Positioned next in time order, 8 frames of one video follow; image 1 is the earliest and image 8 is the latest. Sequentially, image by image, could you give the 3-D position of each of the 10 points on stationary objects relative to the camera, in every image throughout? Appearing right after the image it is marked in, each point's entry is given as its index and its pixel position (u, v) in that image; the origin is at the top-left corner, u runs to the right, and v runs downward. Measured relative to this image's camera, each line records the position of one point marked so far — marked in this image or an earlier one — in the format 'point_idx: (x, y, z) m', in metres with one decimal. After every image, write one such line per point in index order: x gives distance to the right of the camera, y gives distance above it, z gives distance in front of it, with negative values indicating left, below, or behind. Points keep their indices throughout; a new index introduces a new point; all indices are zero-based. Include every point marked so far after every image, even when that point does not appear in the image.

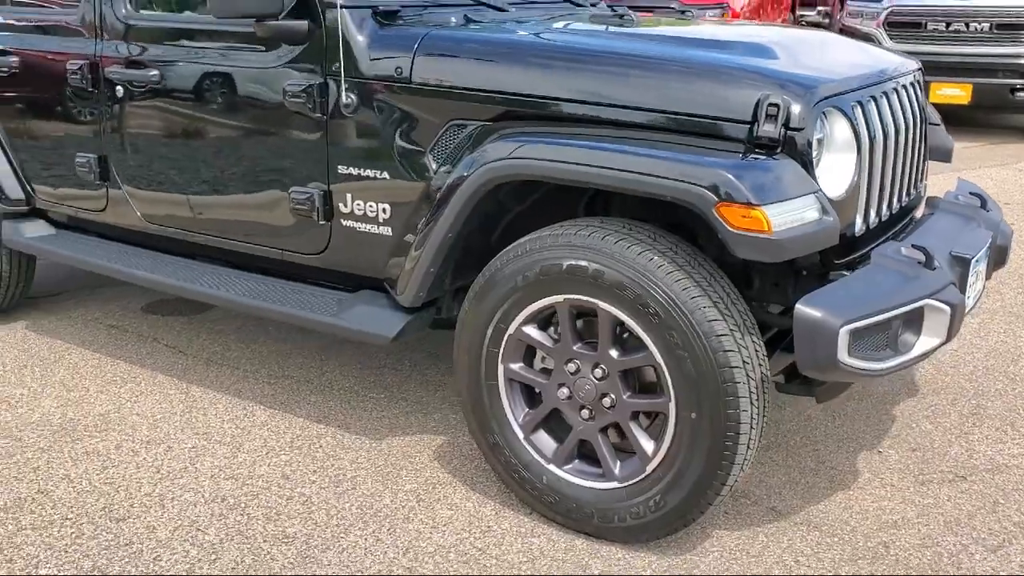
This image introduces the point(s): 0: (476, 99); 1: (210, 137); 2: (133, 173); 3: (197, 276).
0: (-0.1, +0.5, +2.7) m
1: (-1.0, +0.5, +3.2) m
2: (-1.3, +0.4, +3.5) m
3: (-1.0, 0.0, +3.4) m
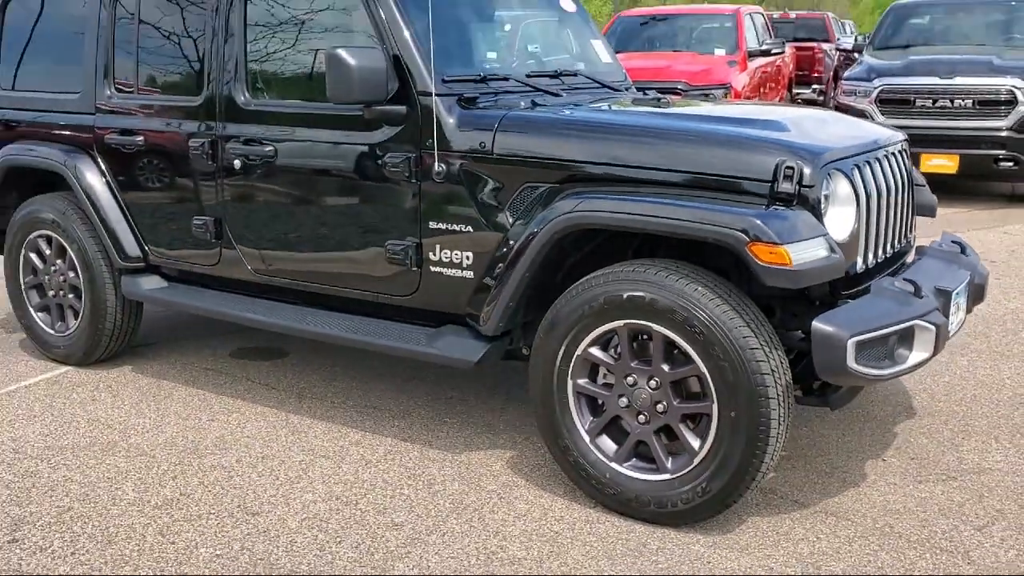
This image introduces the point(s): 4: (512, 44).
0: (+0.1, +0.4, +3.4) m
1: (-0.7, +0.3, +3.9) m
2: (-1.1, +0.2, +4.1) m
3: (-0.8, -0.1, +4.0) m
4: (0.0, +1.0, +4.0) m
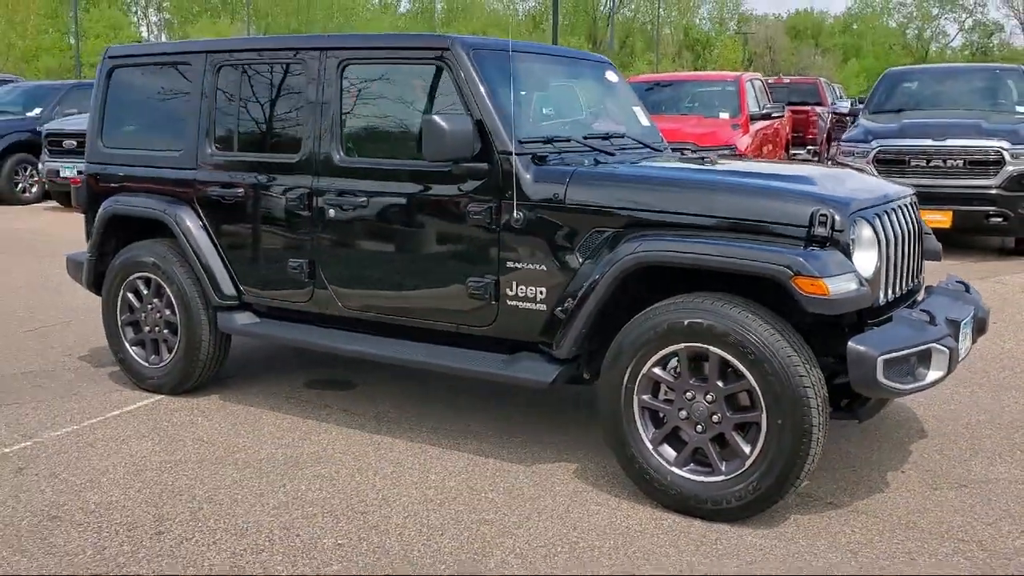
0: (+0.4, +0.3, +3.9) m
1: (-0.5, +0.2, +4.4) m
2: (-0.8, +0.1, +4.7) m
3: (-0.5, -0.3, +4.5) m
4: (+0.2, +0.8, +4.6) m
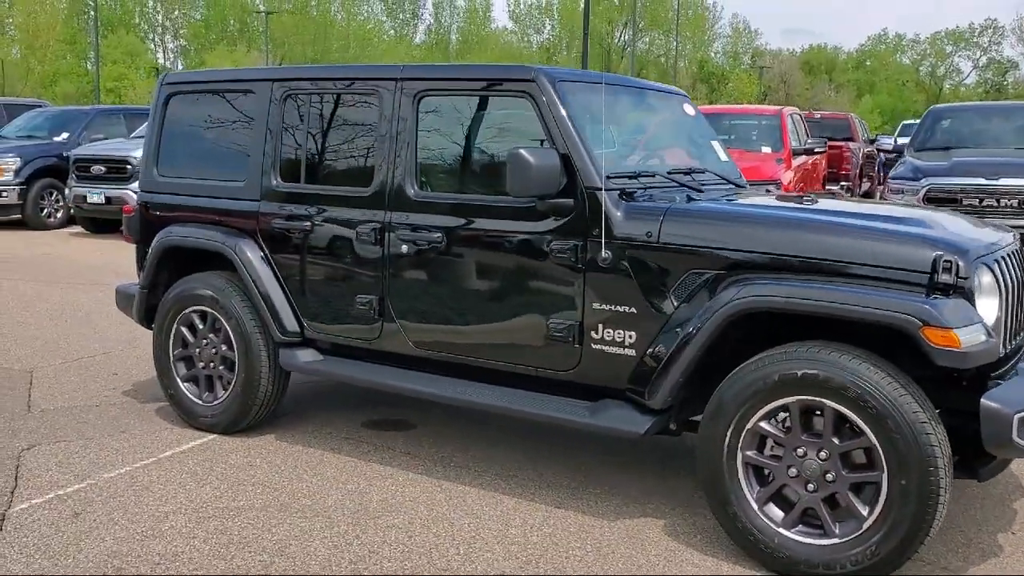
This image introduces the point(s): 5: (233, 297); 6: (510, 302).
0: (+0.7, +0.1, +3.7) m
1: (-0.1, 0.0, +4.2) m
2: (-0.5, -0.1, +4.5) m
3: (-0.2, -0.4, +4.3) m
4: (+0.6, +0.6, +4.4) m
5: (-1.4, 0.0, +5.0) m
6: (0.0, -0.1, +4.2) m
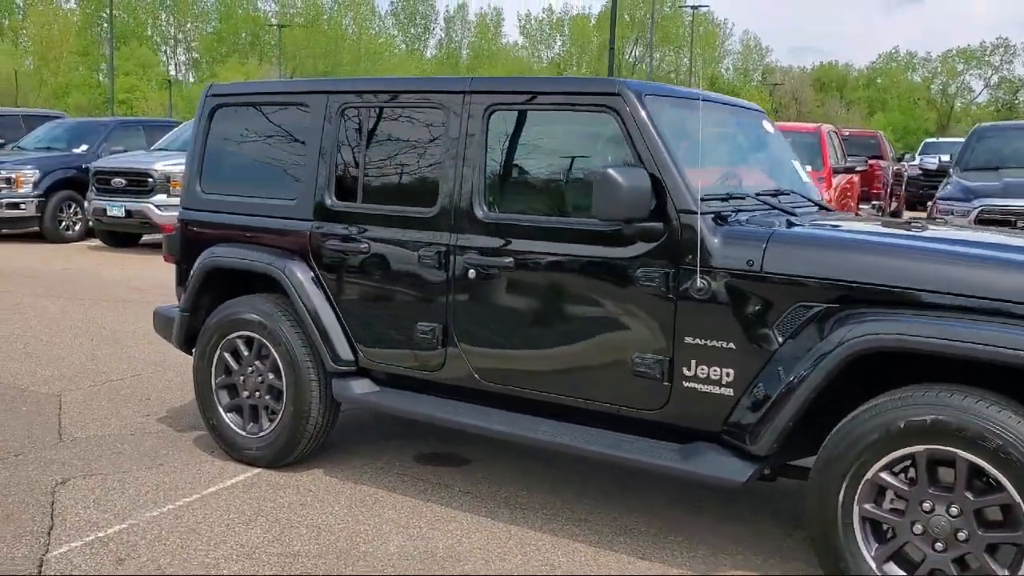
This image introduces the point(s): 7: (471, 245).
0: (+1.1, 0.0, +3.4) m
1: (+0.2, -0.1, +3.9) m
2: (-0.1, -0.2, +4.2) m
3: (+0.1, -0.6, +4.0) m
4: (+0.9, +0.5, +4.1) m
5: (-1.1, -0.2, +4.7) m
6: (+0.3, -0.2, +3.9) m
7: (-0.2, +0.2, +4.2) m
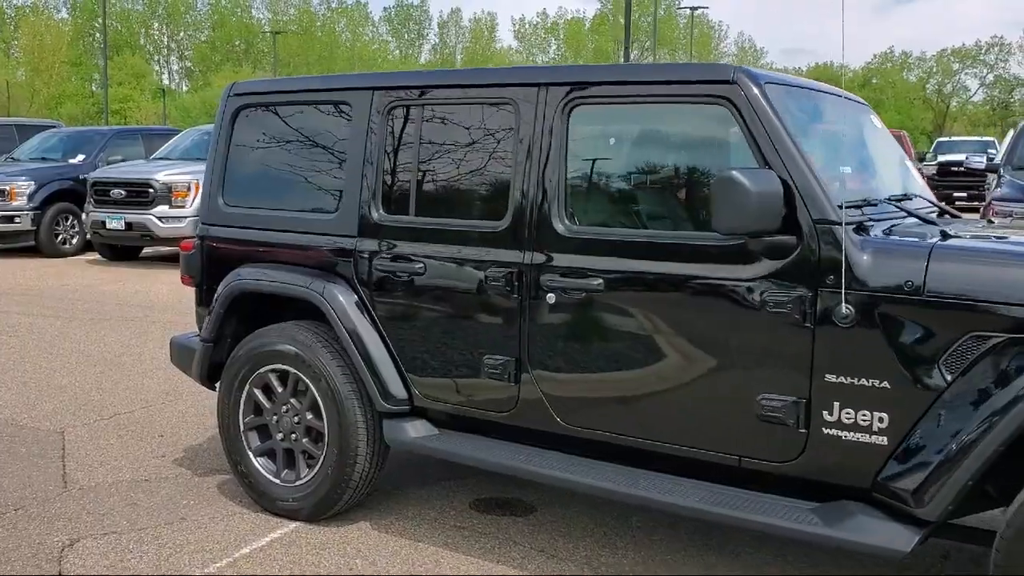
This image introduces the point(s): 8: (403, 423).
0: (+1.4, -0.1, +2.8) m
1: (+0.5, -0.2, +3.3) m
2: (+0.2, -0.3, +3.5) m
3: (+0.4, -0.6, +3.4) m
4: (+1.2, +0.4, +3.5) m
5: (-0.8, -0.3, +4.0) m
6: (+0.6, -0.3, +3.2) m
7: (+0.1, +0.1, +3.5) m
8: (-0.4, -0.5, +3.9) m
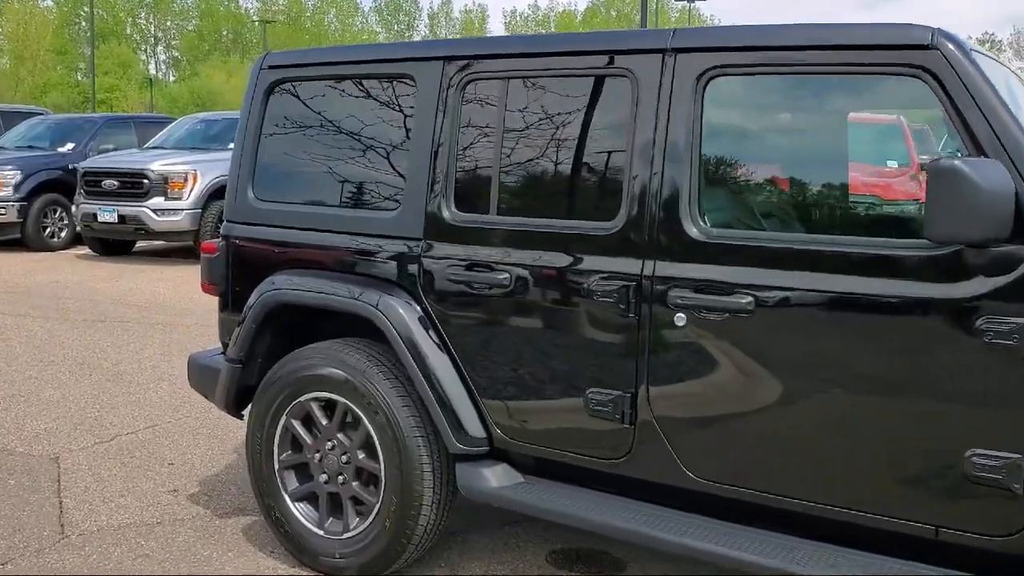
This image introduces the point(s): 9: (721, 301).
0: (+1.7, -0.1, +2.1) m
1: (+0.8, -0.2, +2.6) m
2: (+0.5, -0.4, +2.8) m
3: (+0.7, -0.7, +2.7) m
4: (+1.6, +0.3, +2.8) m
5: (-0.4, -0.3, +3.3) m
6: (+0.9, -0.3, +2.5) m
7: (+0.5, 0.0, +2.8) m
8: (-0.1, -0.6, +3.2) m
9: (+0.6, 0.0, +2.8) m
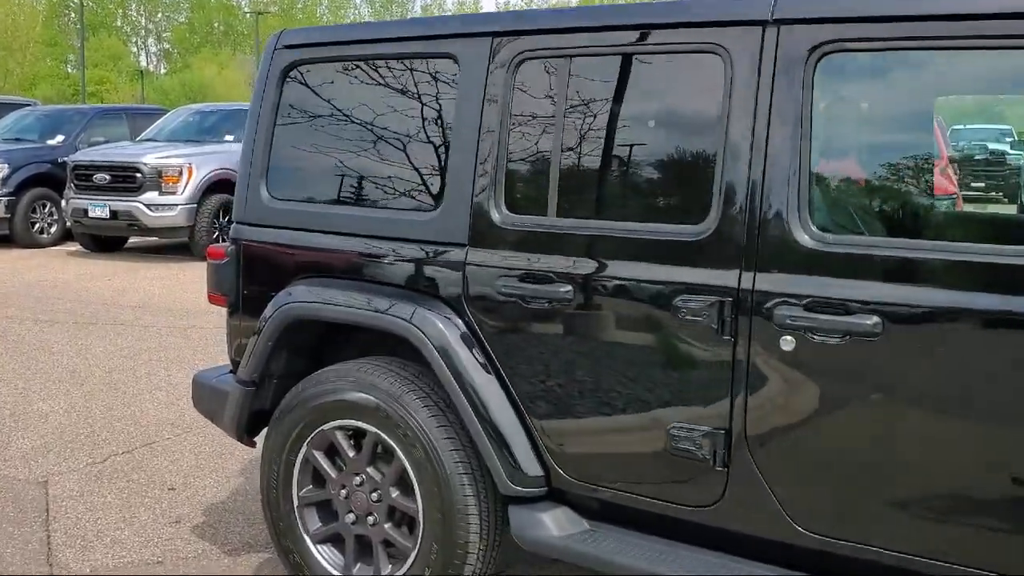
0: (+1.9, -0.2, +1.7) m
1: (+1.0, -0.3, +2.2) m
2: (+0.7, -0.4, +2.4) m
3: (+0.9, -0.7, +2.2) m
4: (+1.7, +0.3, +2.4) m
5: (-0.3, -0.3, +2.9) m
6: (+1.1, -0.4, +2.1) m
7: (+0.6, 0.0, +2.4) m
8: (+0.1, -0.6, +2.8) m
9: (+0.7, -0.1, +2.3) m
